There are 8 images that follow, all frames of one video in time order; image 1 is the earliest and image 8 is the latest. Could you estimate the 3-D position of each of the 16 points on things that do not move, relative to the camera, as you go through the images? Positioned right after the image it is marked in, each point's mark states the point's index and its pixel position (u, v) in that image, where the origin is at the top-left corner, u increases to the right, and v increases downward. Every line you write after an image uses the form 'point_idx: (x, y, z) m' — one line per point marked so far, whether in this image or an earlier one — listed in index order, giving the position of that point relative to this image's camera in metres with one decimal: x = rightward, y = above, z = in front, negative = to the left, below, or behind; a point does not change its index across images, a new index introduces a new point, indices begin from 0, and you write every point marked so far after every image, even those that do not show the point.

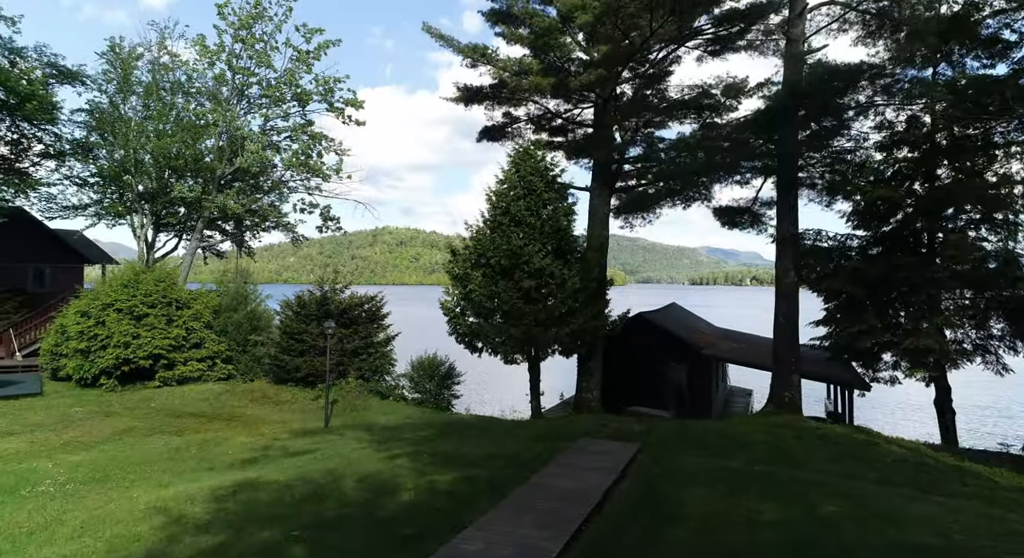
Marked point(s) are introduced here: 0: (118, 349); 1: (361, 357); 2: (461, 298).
0: (-10.4, -1.9, +16.6) m
1: (-4.0, -2.1, +16.7) m
2: (-1.2, -0.4, +14.9) m
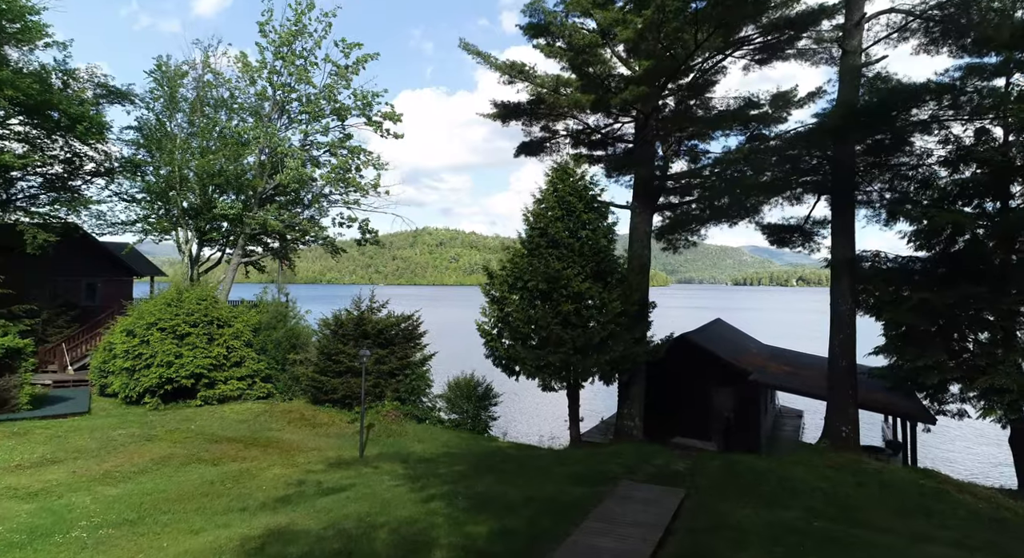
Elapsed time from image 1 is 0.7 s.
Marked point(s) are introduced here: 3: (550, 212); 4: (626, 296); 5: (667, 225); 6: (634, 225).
0: (-9.4, -2.4, +16.8) m
1: (-3.0, -2.6, +16.6) m
2: (-0.3, -0.9, +14.5) m
3: (+0.9, +1.5, +14.4) m
4: (+2.5, -0.4, +14.0) m
5: (+3.8, +1.2, +15.3) m
6: (+3.1, +1.4, +16.0) m
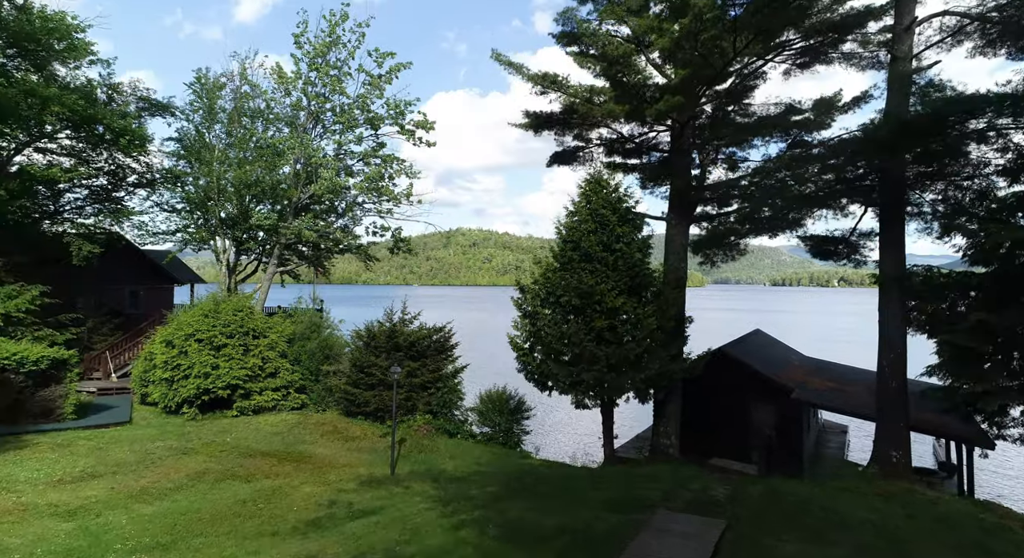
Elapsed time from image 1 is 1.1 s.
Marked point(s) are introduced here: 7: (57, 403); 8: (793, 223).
0: (-8.5, -2.7, +17.1) m
1: (-2.2, -3.0, +16.5) m
2: (+0.4, -1.3, +14.3) m
3: (+1.6, +1.2, +14.1) m
4: (+3.2, -0.7, +13.6) m
5: (+4.6, +0.9, +14.9) m
6: (+3.9, +1.0, +15.6) m
7: (-11.5, -3.1, +15.9) m
8: (+6.2, +1.2, +13.8) m
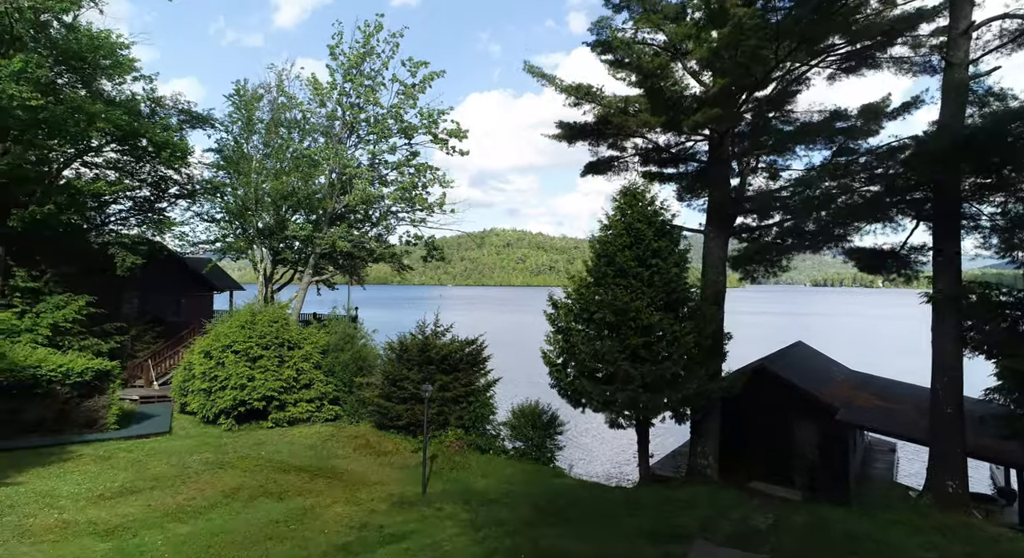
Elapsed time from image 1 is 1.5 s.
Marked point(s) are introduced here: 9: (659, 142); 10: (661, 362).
0: (-7.6, -3.1, +17.3) m
1: (-1.3, -3.3, +16.4) m
2: (+1.1, -1.6, +14.0) m
3: (+2.3, +0.9, +13.8) m
4: (+3.9, -1.1, +13.2) m
5: (+5.3, +0.6, +14.4) m
6: (+4.7, +0.7, +15.2) m
7: (-10.6, -3.5, +16.3) m
8: (+6.9, +0.9, +13.2) m
9: (+3.8, +3.6, +16.3) m
10: (+3.0, -1.7, +12.8) m
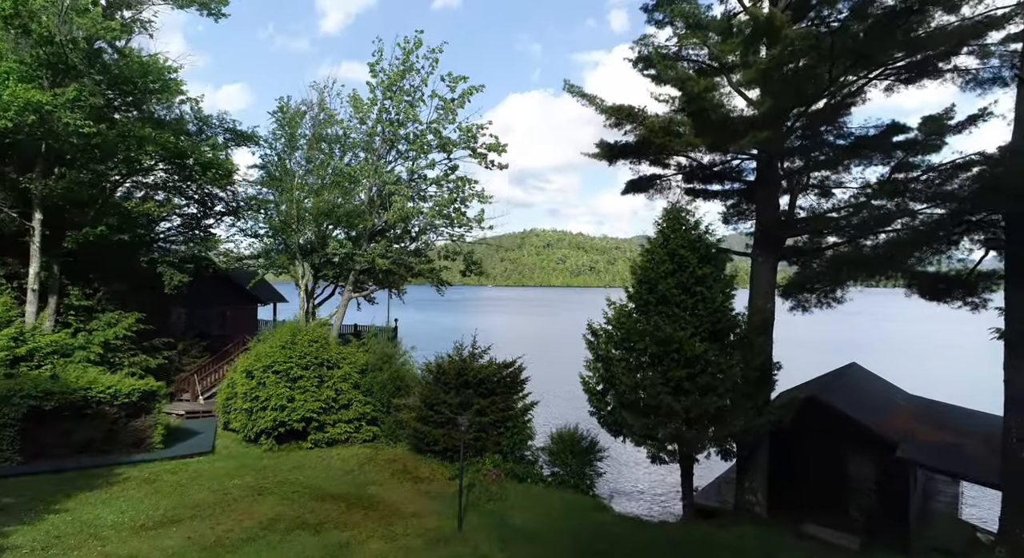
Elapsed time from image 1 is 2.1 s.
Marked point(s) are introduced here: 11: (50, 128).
0: (-6.6, -3.7, +17.4) m
1: (-0.3, -3.9, +16.1) m
2: (+2.0, -2.2, +13.6) m
3: (+3.1, +0.3, +13.3) m
4: (+4.7, -1.6, +12.6) m
5: (+6.2, 0.0, +13.7) m
6: (+5.6, +0.1, +14.5) m
7: (-9.6, -4.1, +16.6) m
8: (+7.6, +0.3, +12.4) m
9: (+4.8, +3.0, +15.7) m
10: (+3.8, -2.3, +12.3) m
11: (-12.5, +4.1, +17.1) m
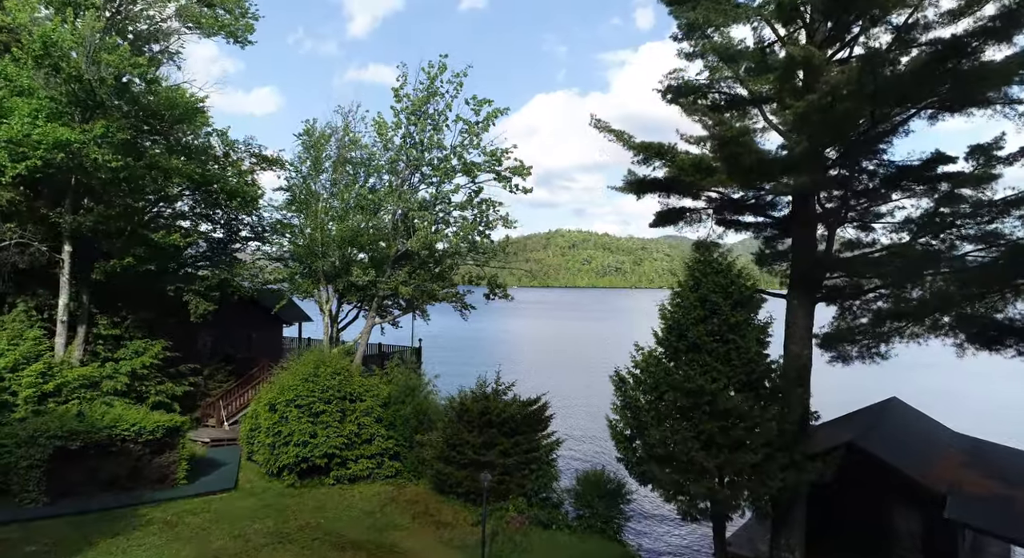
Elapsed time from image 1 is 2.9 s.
0: (-5.9, -4.6, +17.3) m
1: (+0.3, -4.8, +15.7) m
2: (+2.5, -3.1, +13.1) m
3: (+3.6, -0.6, +12.8) m
4: (+5.2, -2.6, +12.0) m
5: (+6.7, -1.0, +13.1) m
6: (+6.2, -0.8, +13.9) m
7: (-9.0, -5.0, +16.6) m
8: (+8.1, -0.6, +11.7) m
9: (+5.4, +2.0, +15.1) m
10: (+4.2, -3.2, +11.7) m
11: (-11.9, +3.2, +17.2) m
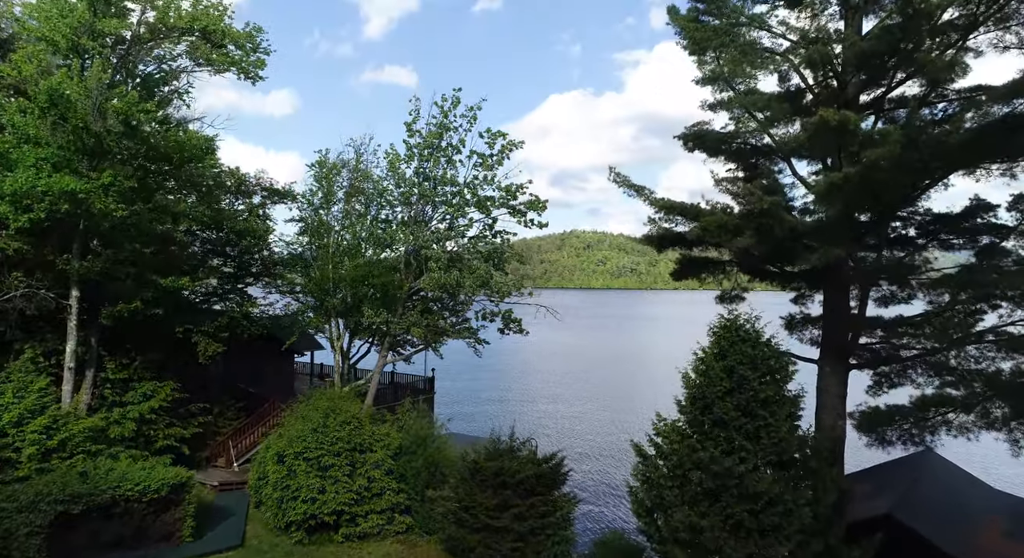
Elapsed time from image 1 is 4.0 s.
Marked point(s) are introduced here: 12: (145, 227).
0: (-5.5, -6.0, +16.8) m
1: (+0.6, -6.2, +15.0) m
2: (+2.8, -4.5, +12.4) m
3: (+3.9, -2.0, +12.1) m
4: (+5.4, -3.9, +11.3) m
5: (+7.0, -2.3, +12.3) m
6: (+6.5, -2.2, +13.2) m
7: (-8.6, -6.3, +16.1) m
8: (+8.4, -2.0, +10.9) m
9: (+5.7, +0.7, +14.4) m
10: (+4.5, -4.5, +11.0) m
11: (-11.5, +1.9, +16.9) m
12: (-10.6, +1.5, +18.1) m
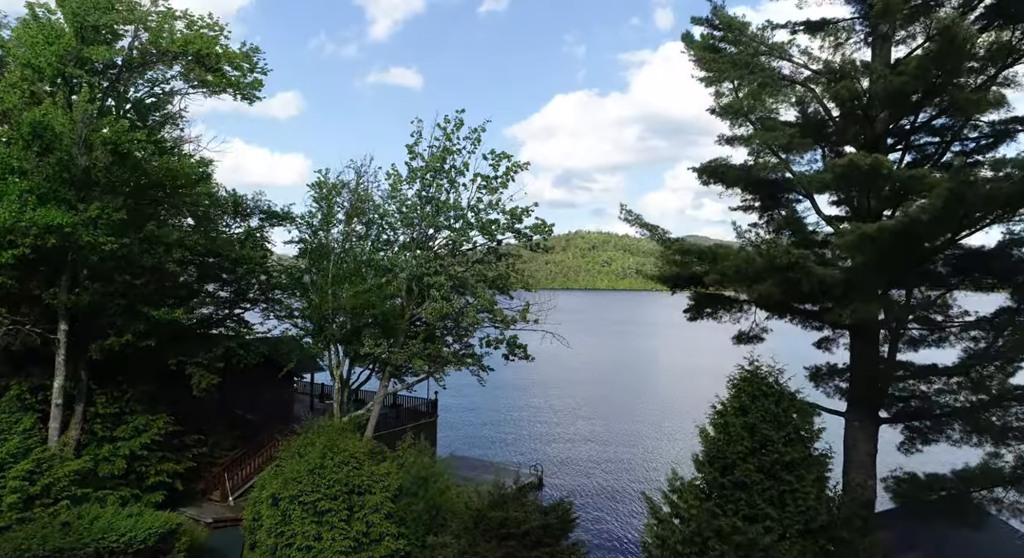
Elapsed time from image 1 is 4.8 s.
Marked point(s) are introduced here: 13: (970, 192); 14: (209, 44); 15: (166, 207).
0: (-5.4, -6.9, +16.0) m
1: (+0.8, -7.1, +14.2) m
2: (+2.9, -5.4, +11.6) m
3: (+4.0, -2.9, +11.3) m
4: (+5.5, -4.8, +10.4) m
5: (+7.1, -3.2, +11.4) m
6: (+6.6, -3.1, +12.3) m
7: (-8.5, -7.3, +15.3) m
8: (+8.5, -2.9, +10.1) m
9: (+5.8, -0.3, +13.6) m
10: (+4.6, -5.4, +10.1) m
11: (-11.3, +0.9, +16.2) m
12: (-10.4, +0.5, +17.4) m
13: (+7.1, +1.3, +9.7) m
14: (-8.8, +6.9, +18.3) m
15: (-10.4, +2.2, +18.9) m
